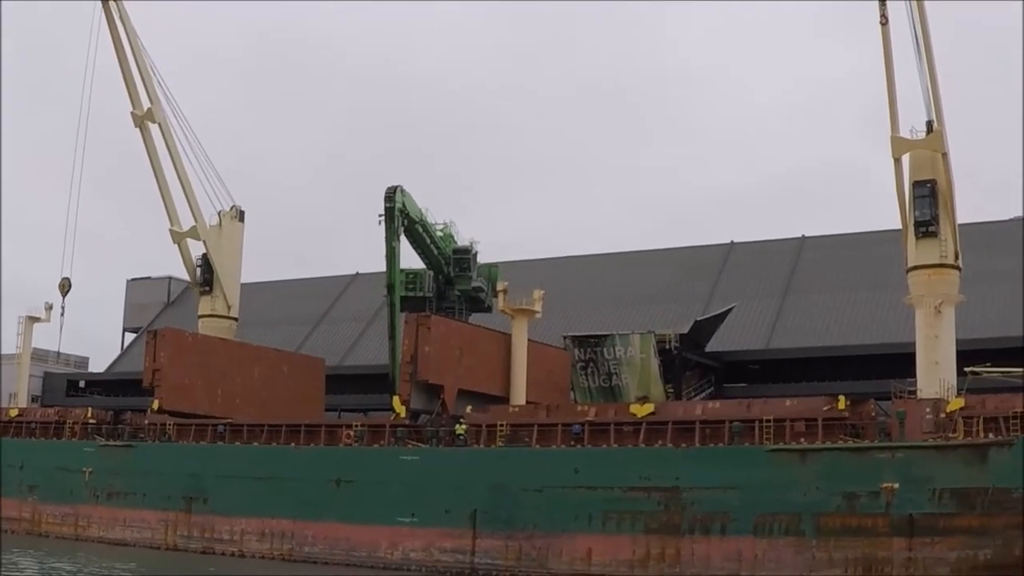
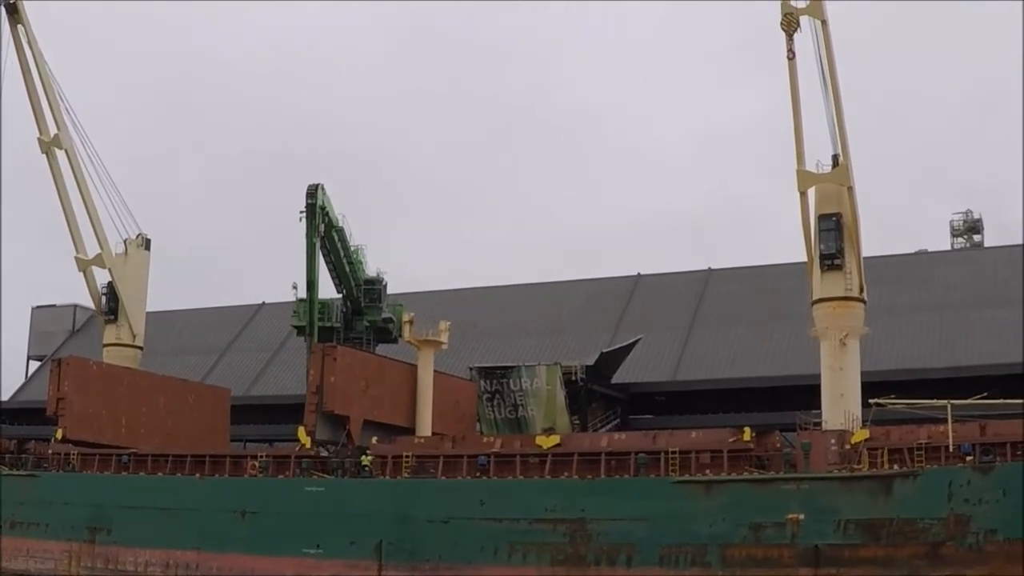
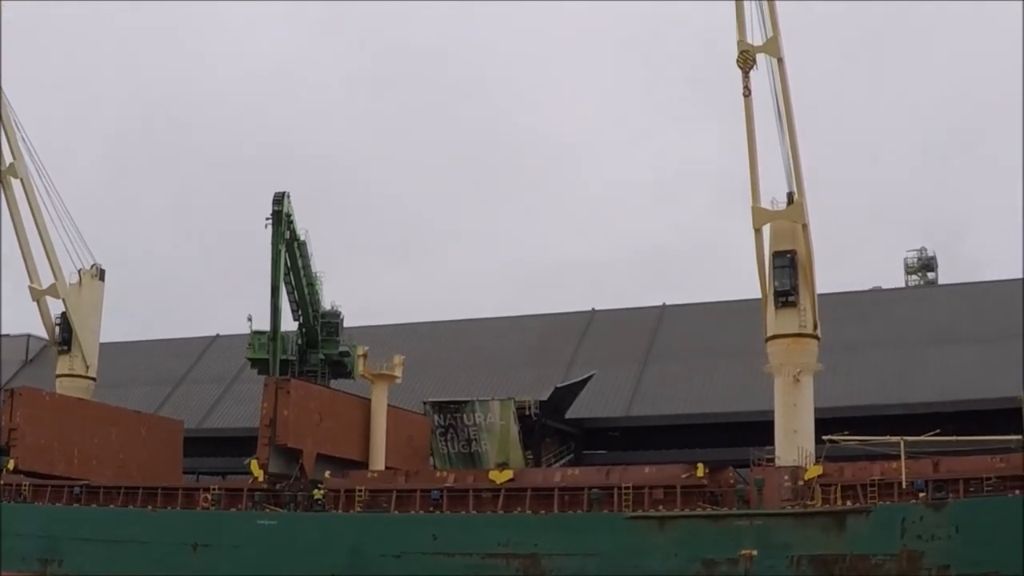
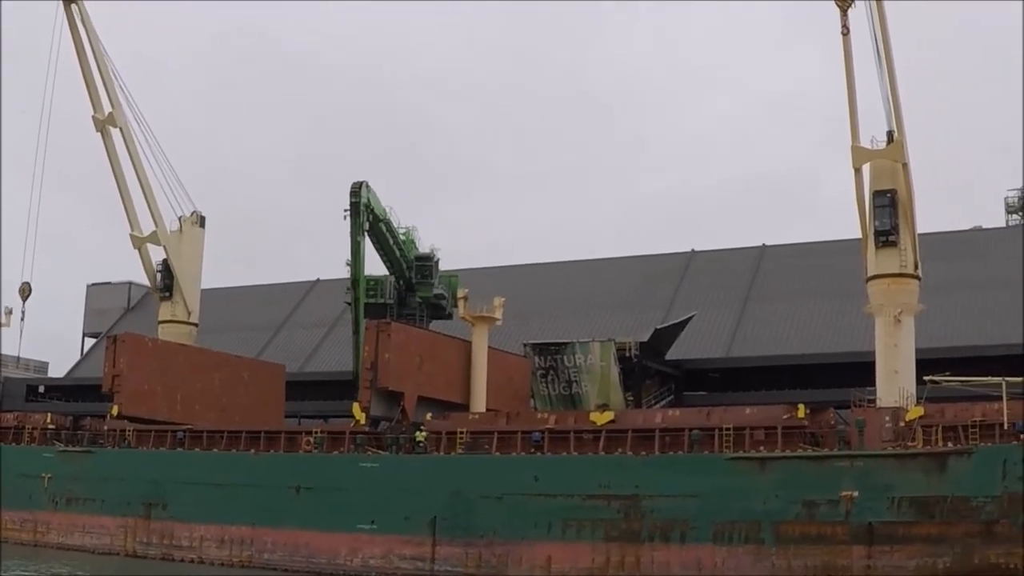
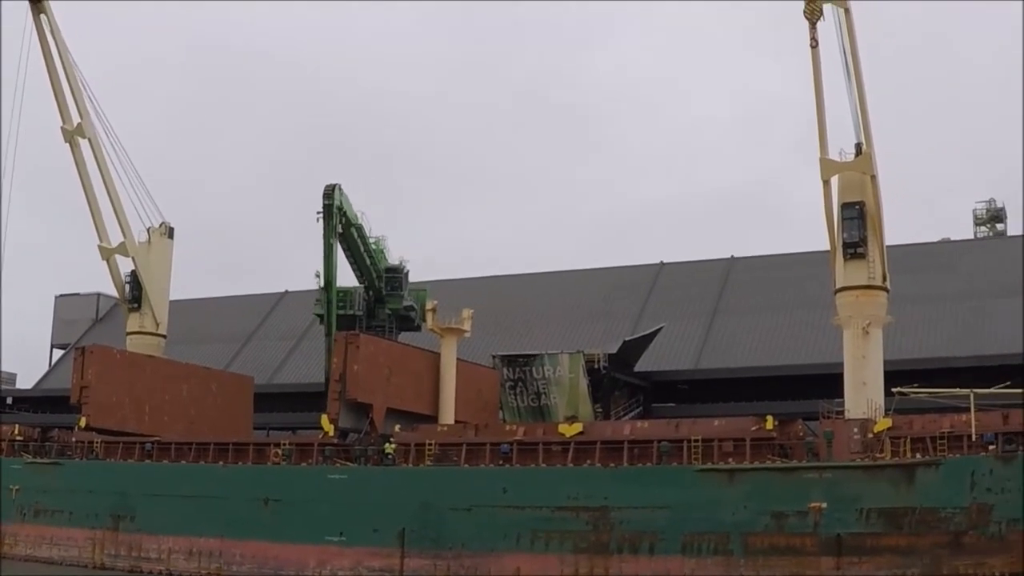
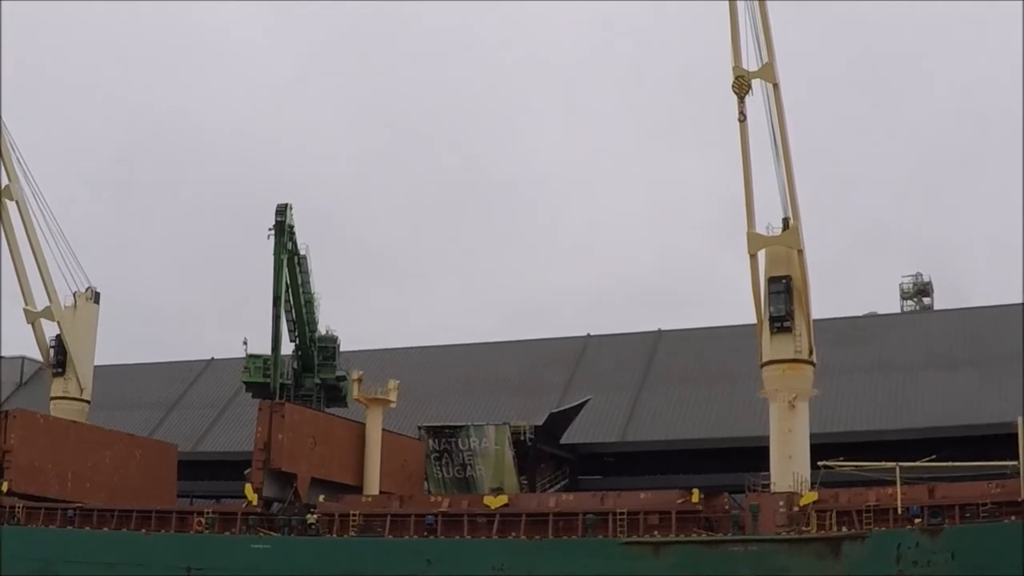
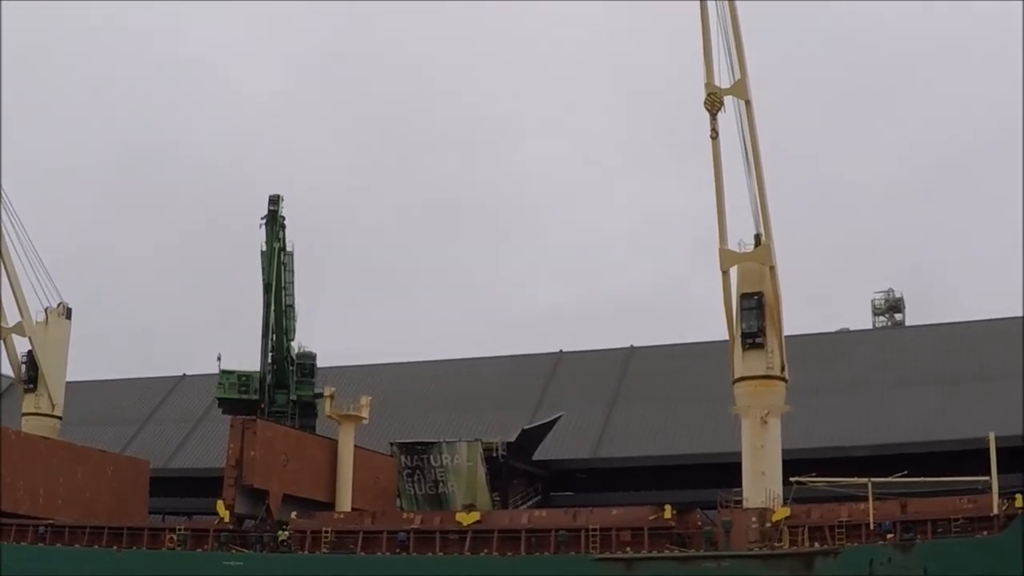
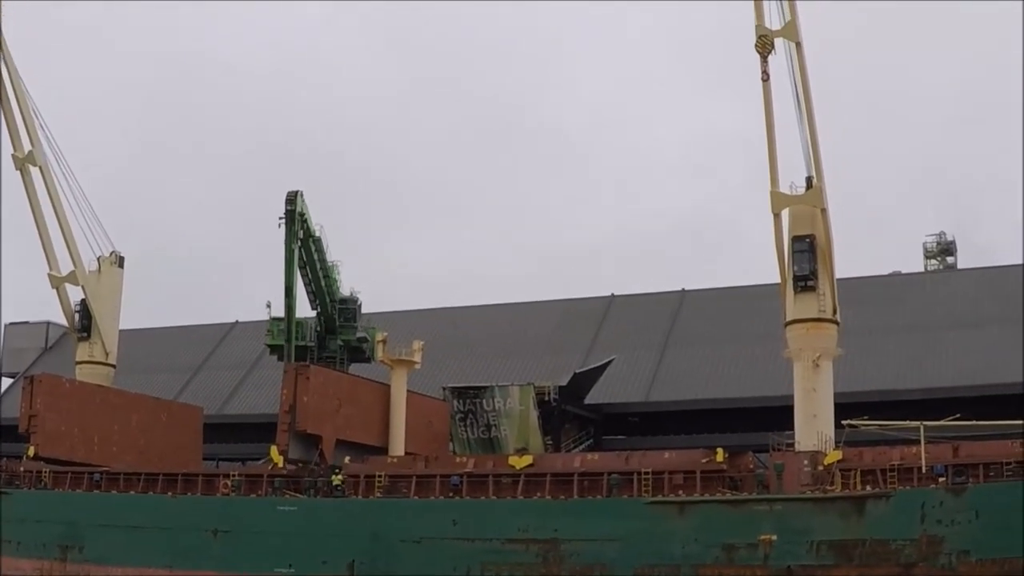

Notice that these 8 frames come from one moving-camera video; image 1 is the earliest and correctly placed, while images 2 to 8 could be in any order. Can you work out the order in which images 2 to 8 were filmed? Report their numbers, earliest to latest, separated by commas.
4, 5, 2, 8, 3, 6, 7
